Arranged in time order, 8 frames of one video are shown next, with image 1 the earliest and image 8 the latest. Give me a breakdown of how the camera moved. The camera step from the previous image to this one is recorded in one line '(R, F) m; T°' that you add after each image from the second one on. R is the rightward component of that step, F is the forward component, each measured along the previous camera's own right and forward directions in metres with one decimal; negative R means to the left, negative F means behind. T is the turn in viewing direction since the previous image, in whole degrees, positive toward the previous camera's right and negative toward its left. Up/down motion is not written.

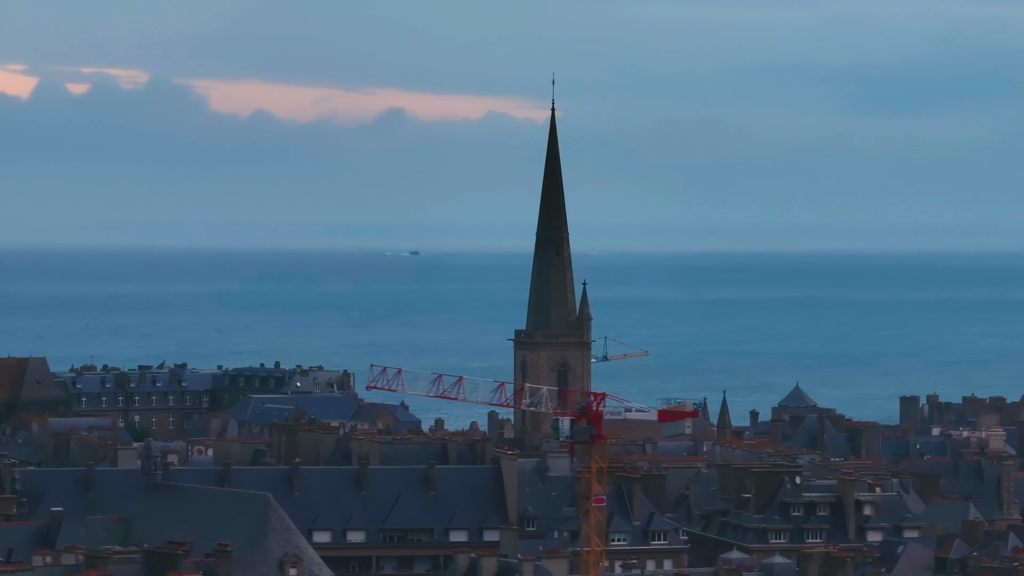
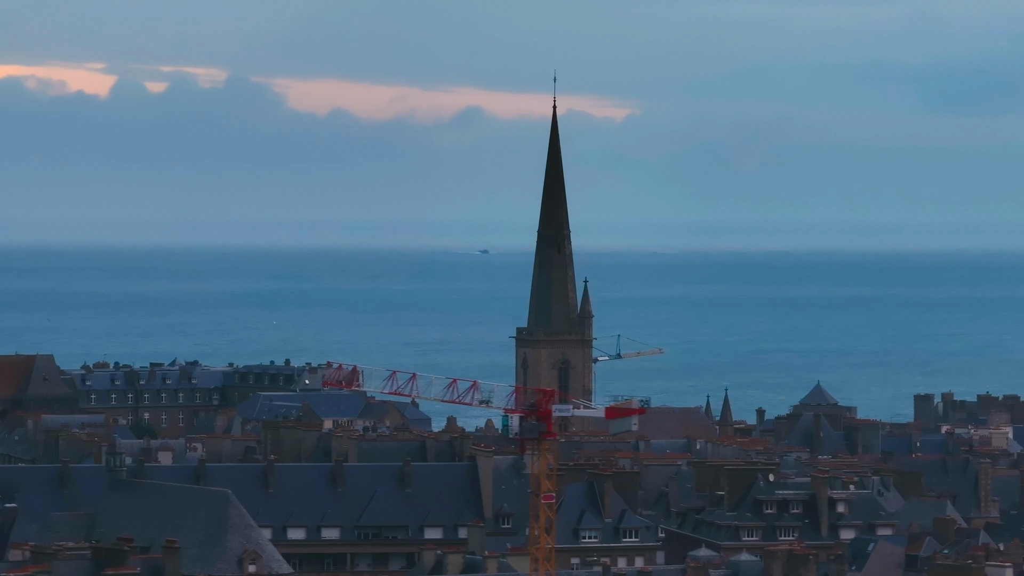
(+0.8, +0.1) m; -1°
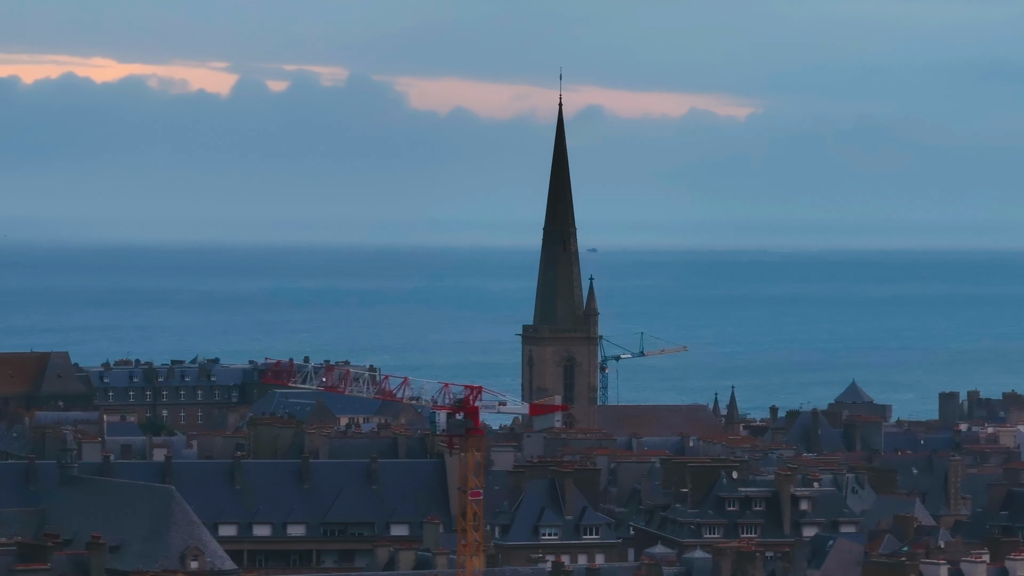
(+1.2, +0.1) m; -1°
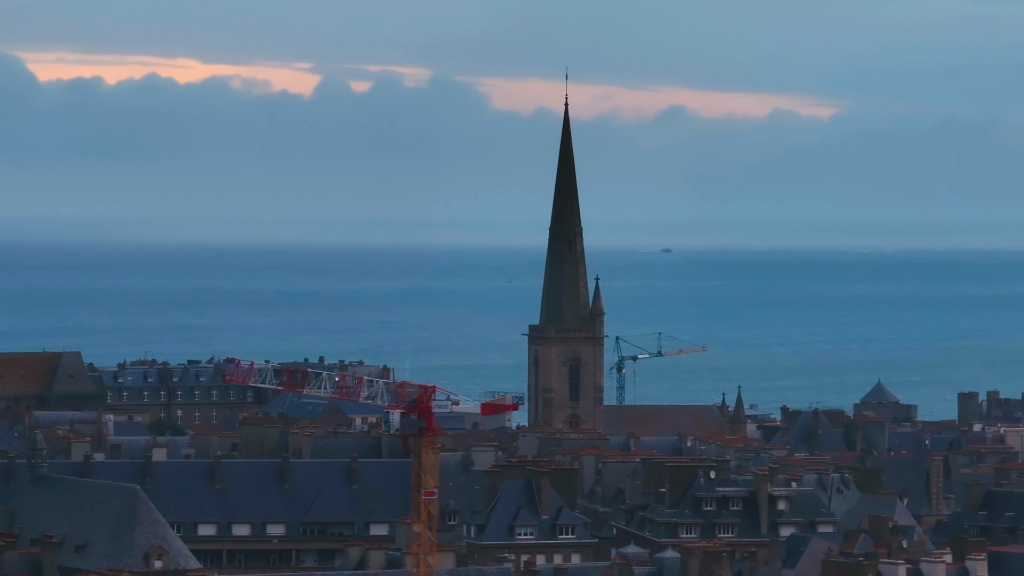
(+0.8, 0.0) m; -1°
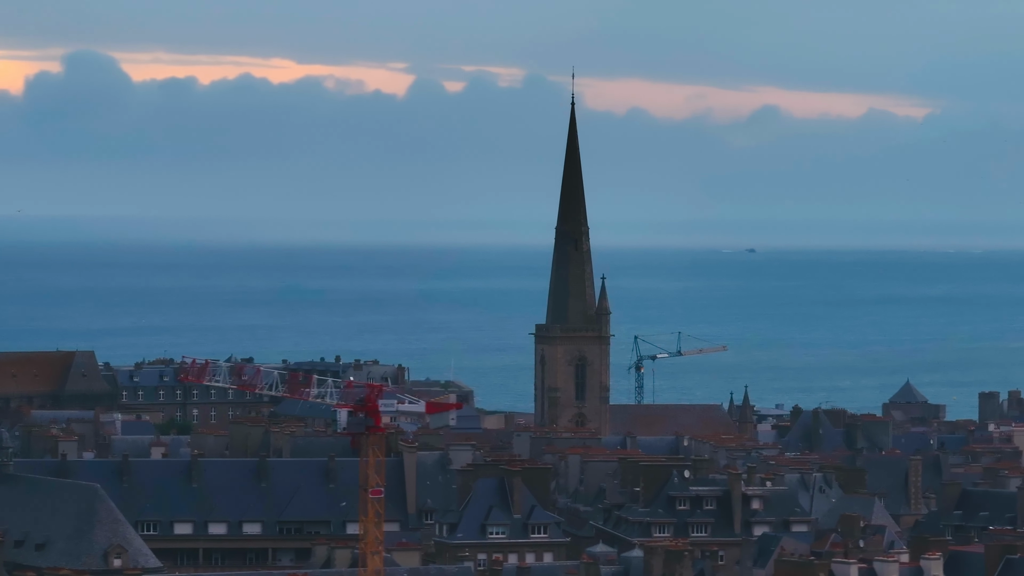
(+0.9, 0.0) m; -1°
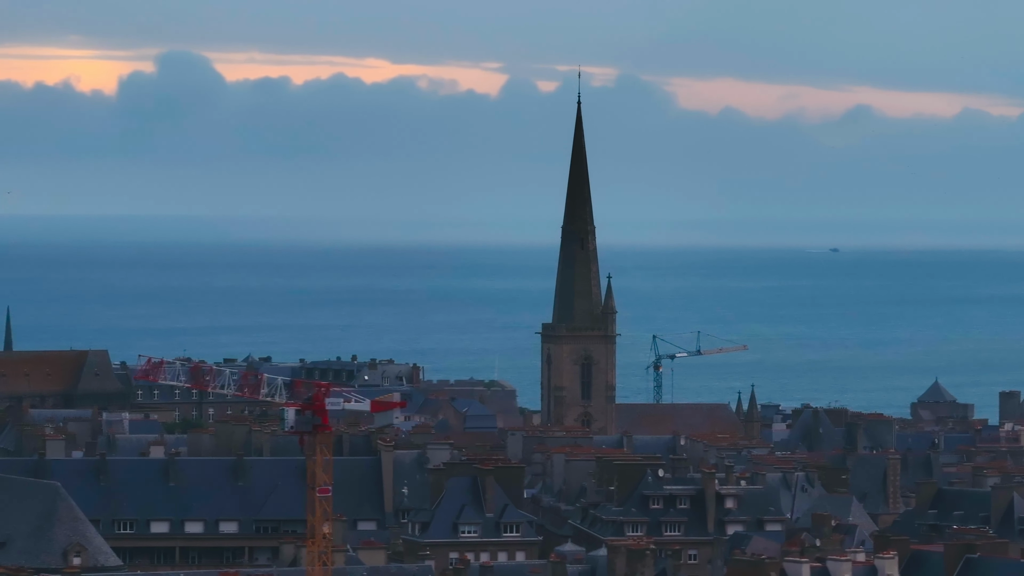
(+0.9, 0.0) m; -1°
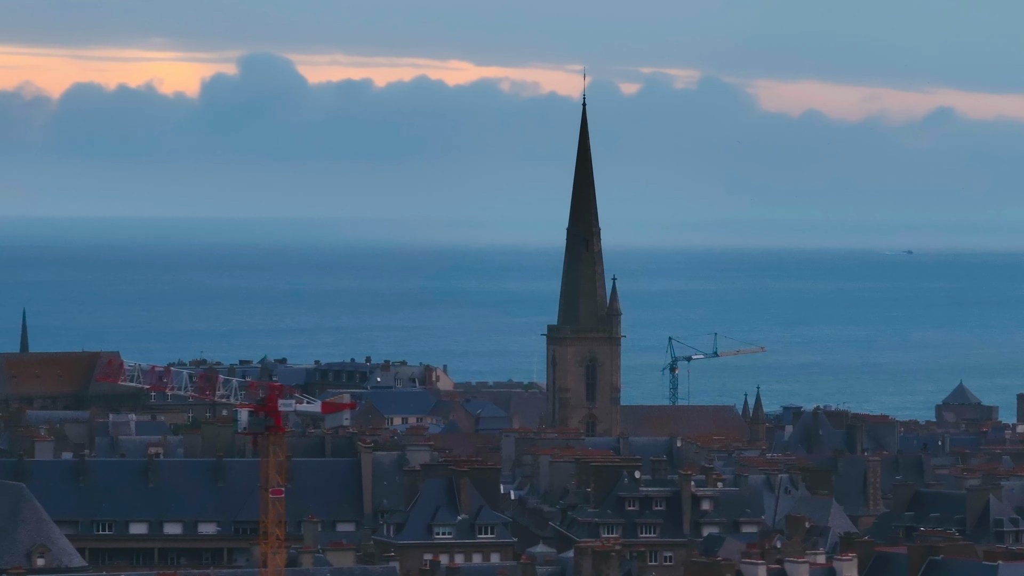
(+0.8, 0.0) m; -1°
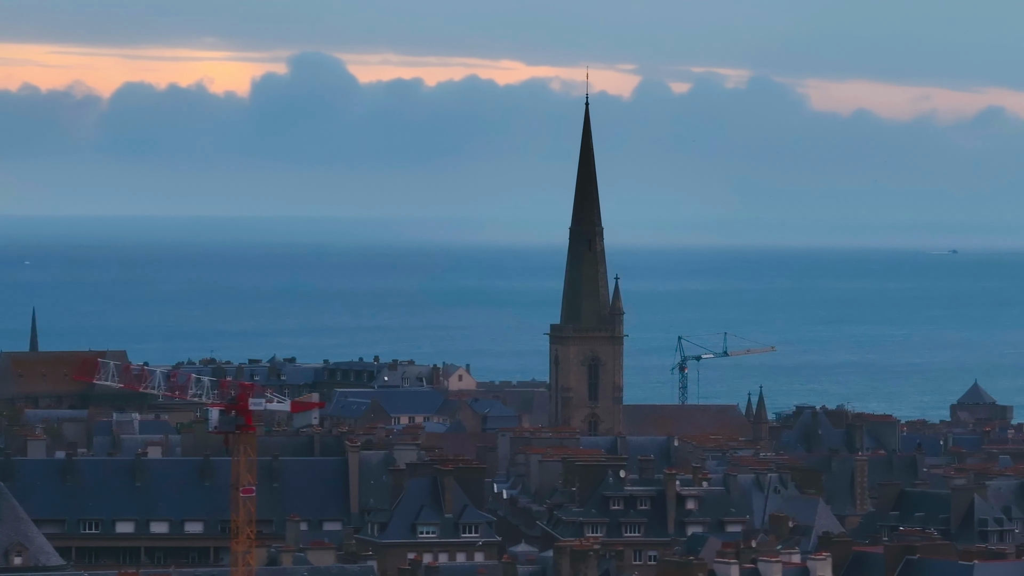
(+0.5, 0.0) m; 0°
